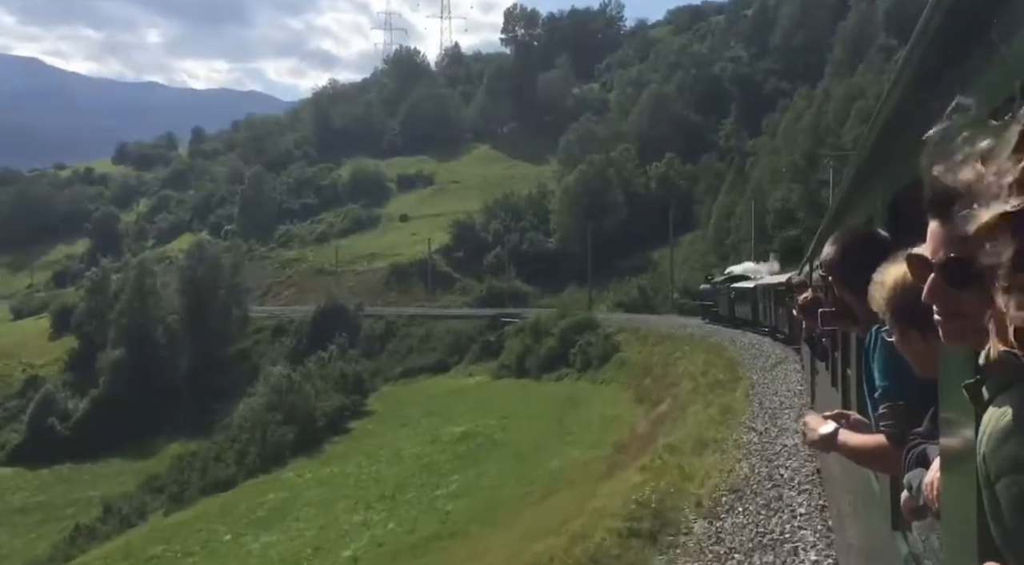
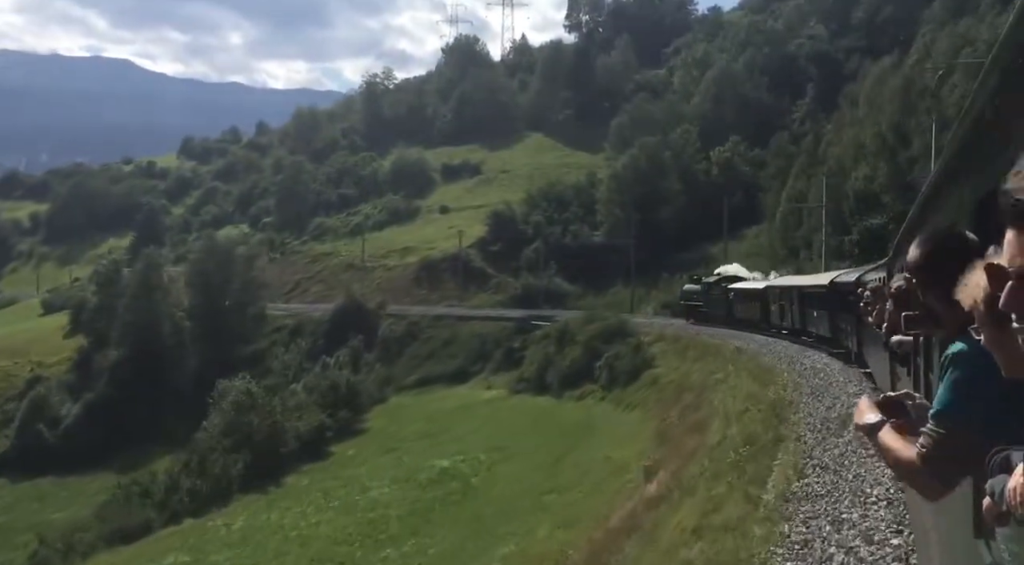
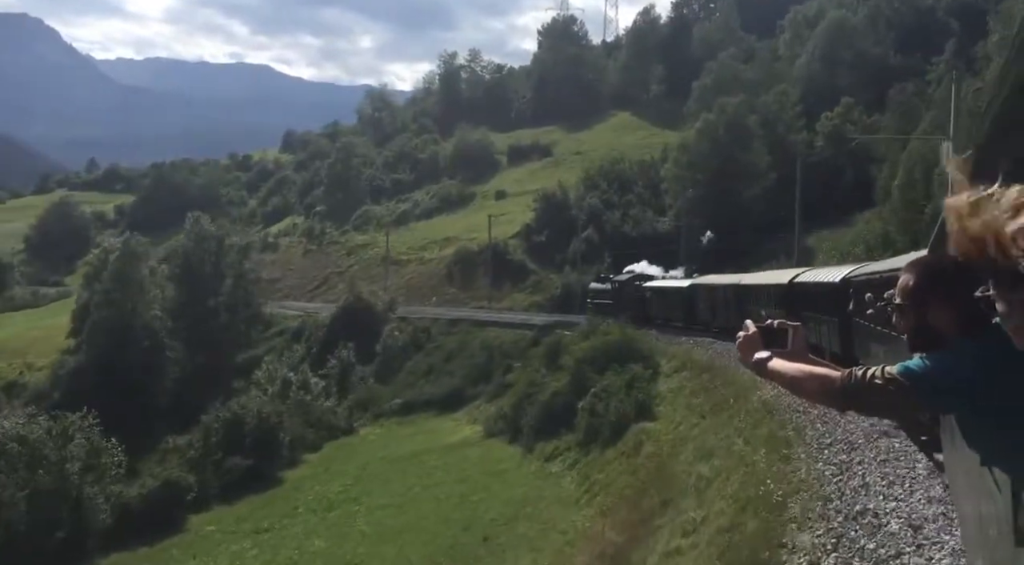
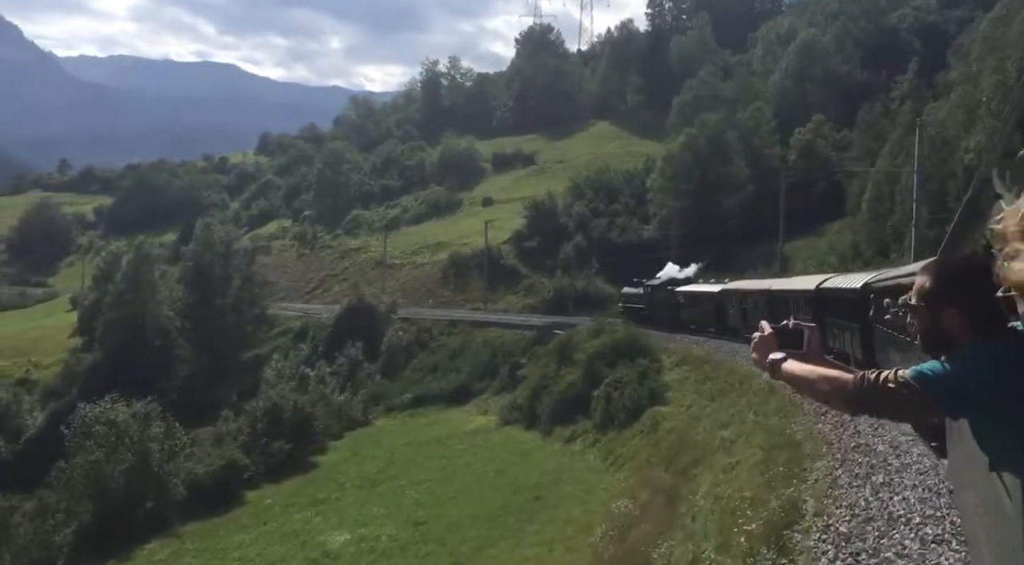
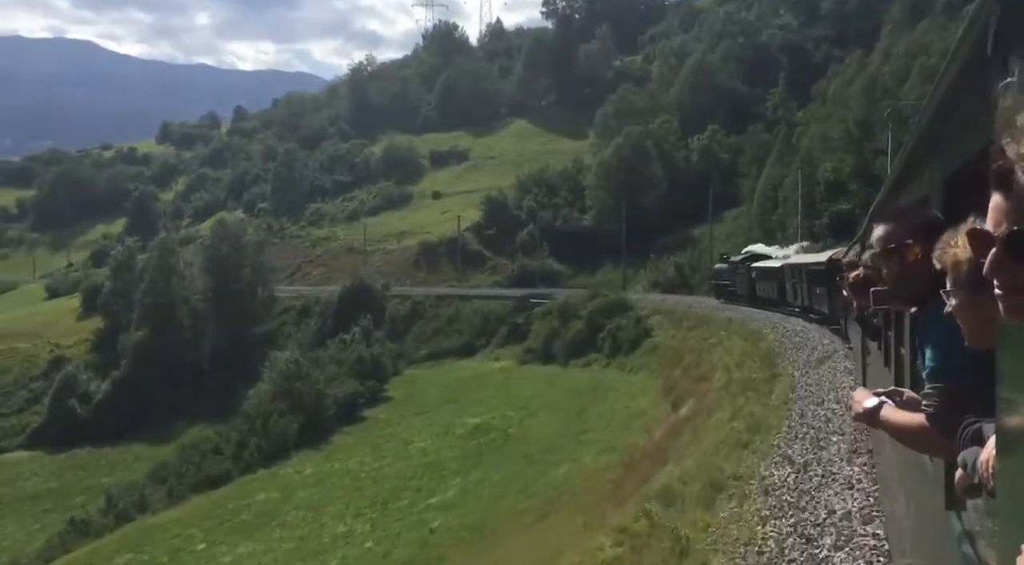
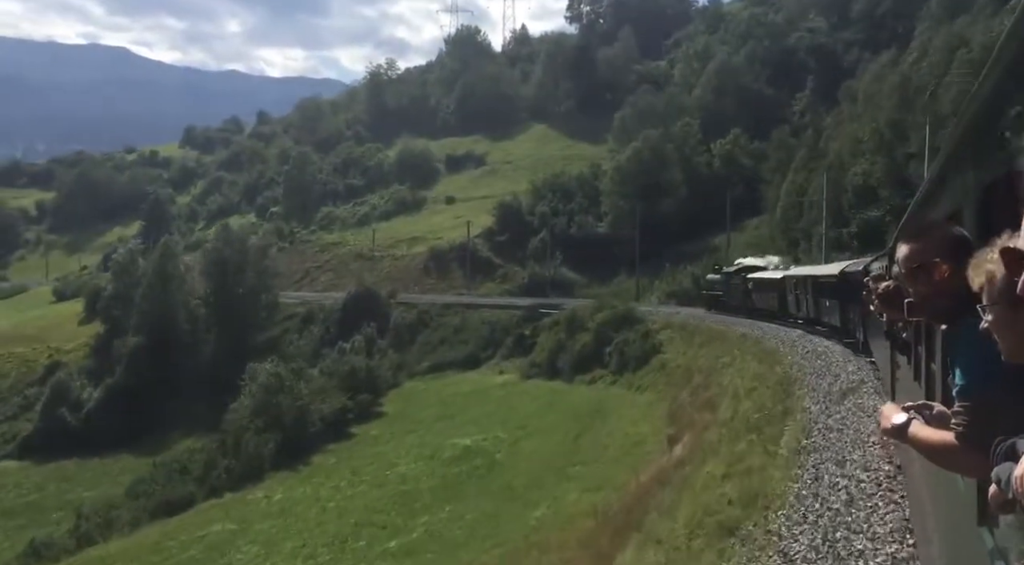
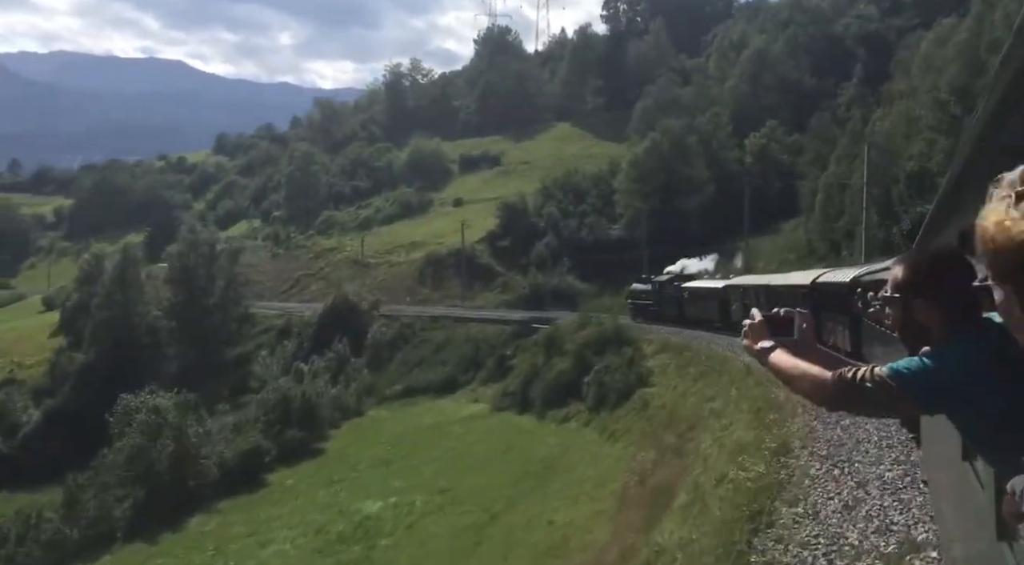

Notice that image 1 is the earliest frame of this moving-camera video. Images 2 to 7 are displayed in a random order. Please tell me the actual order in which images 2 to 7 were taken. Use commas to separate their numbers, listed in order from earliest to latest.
5, 6, 2, 7, 4, 3
